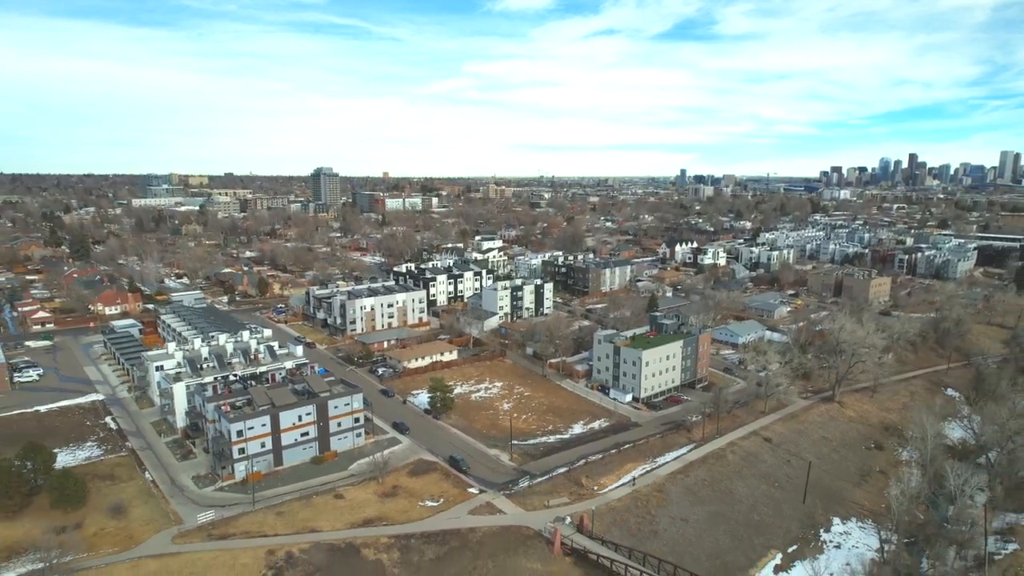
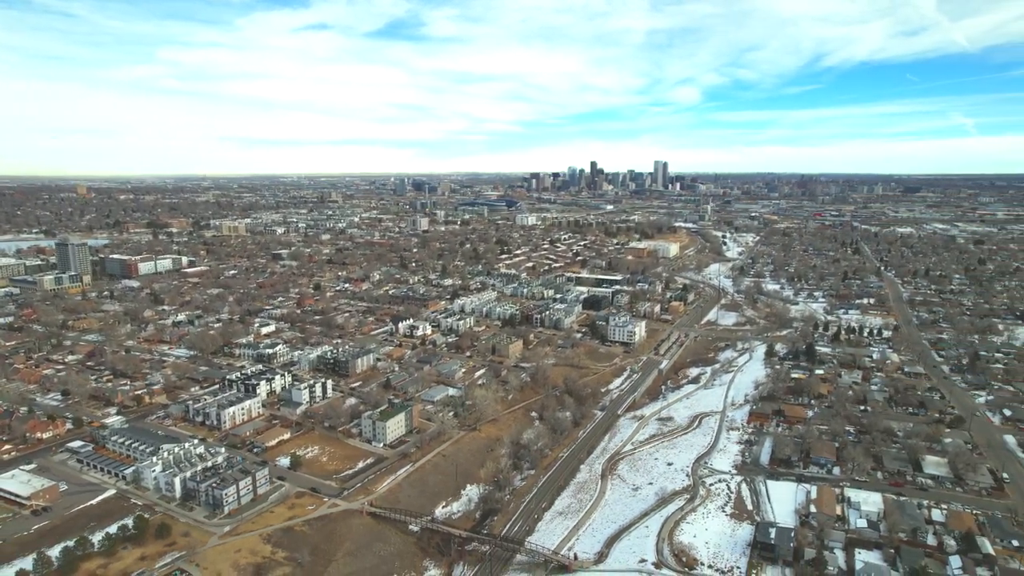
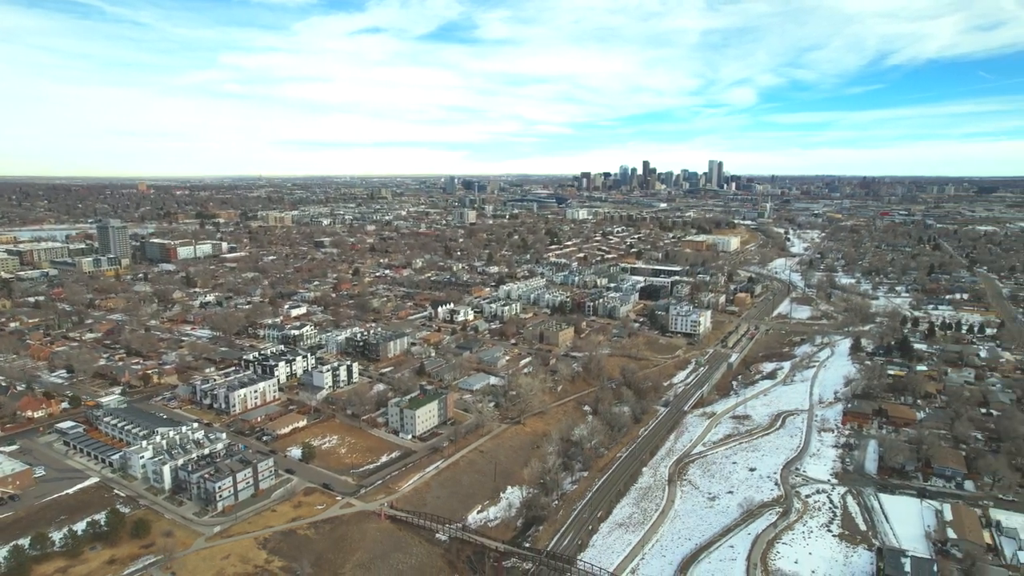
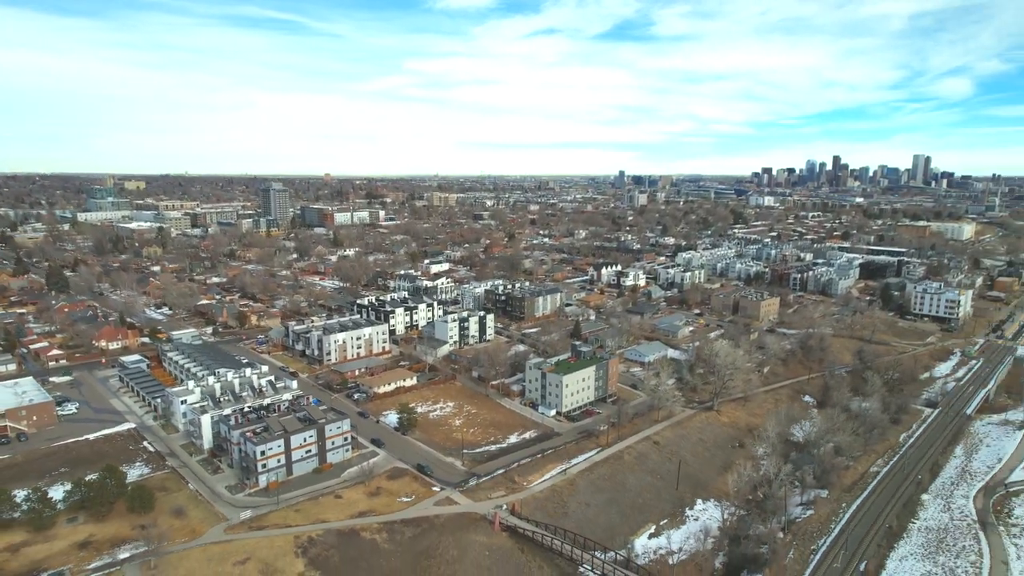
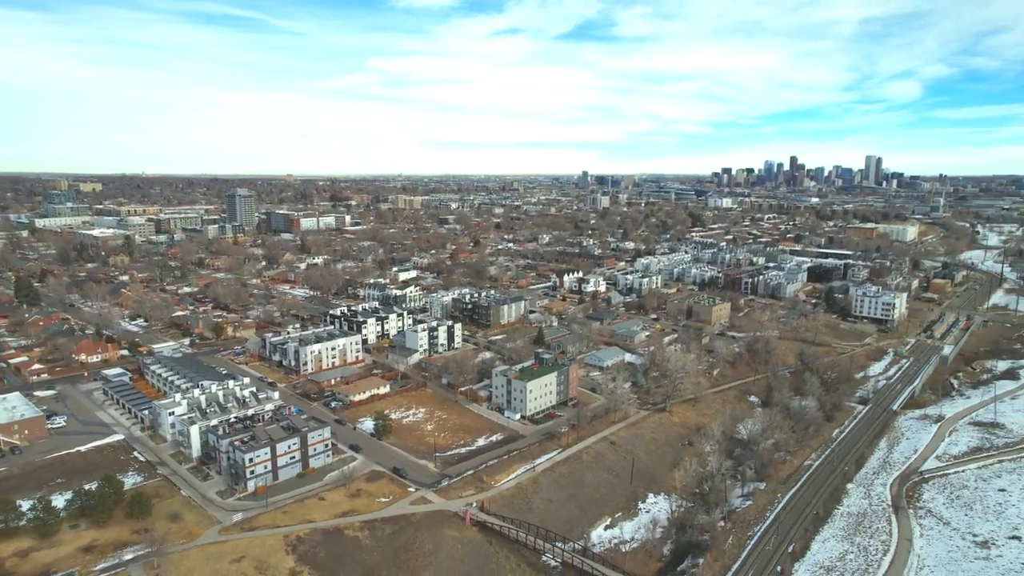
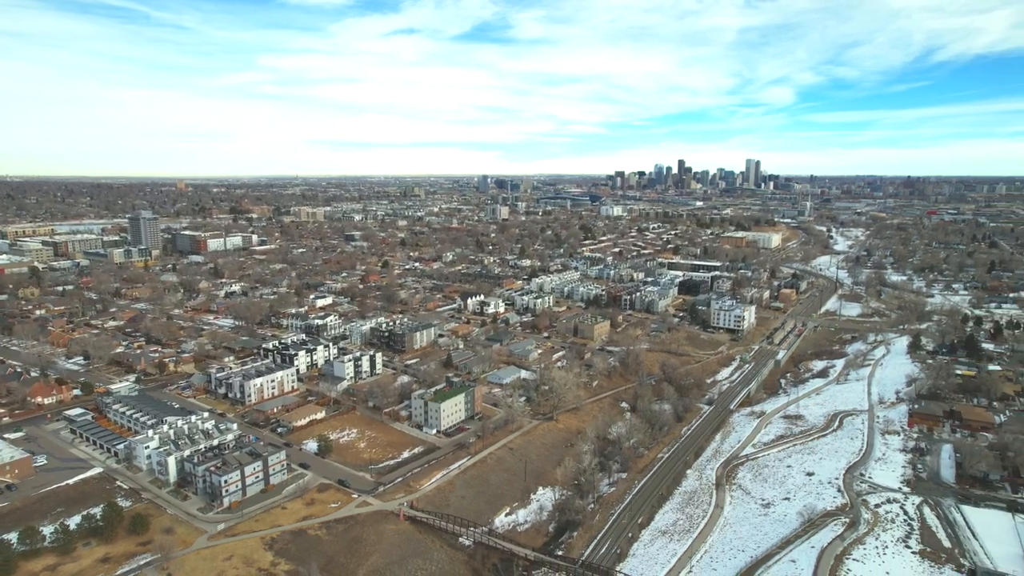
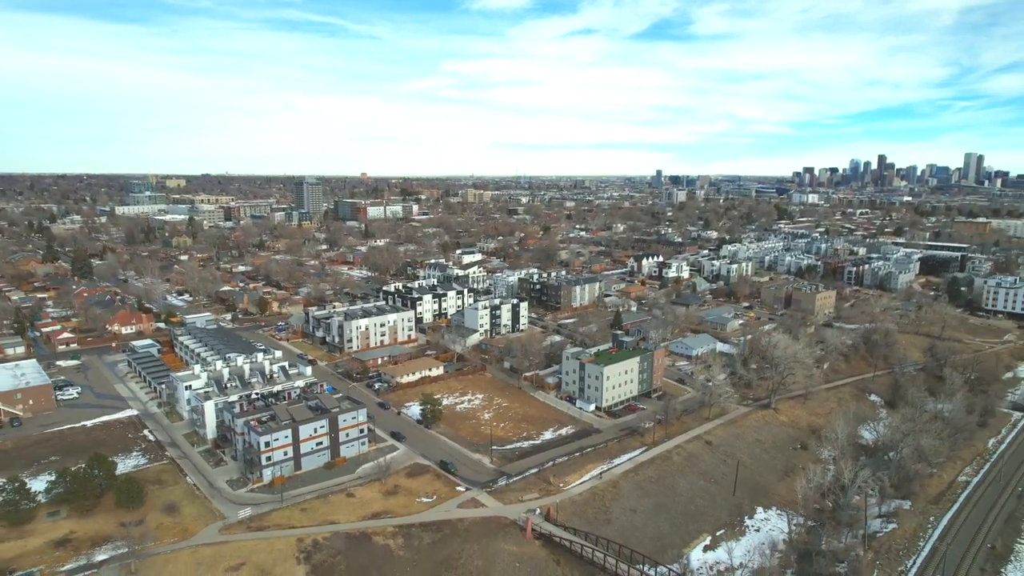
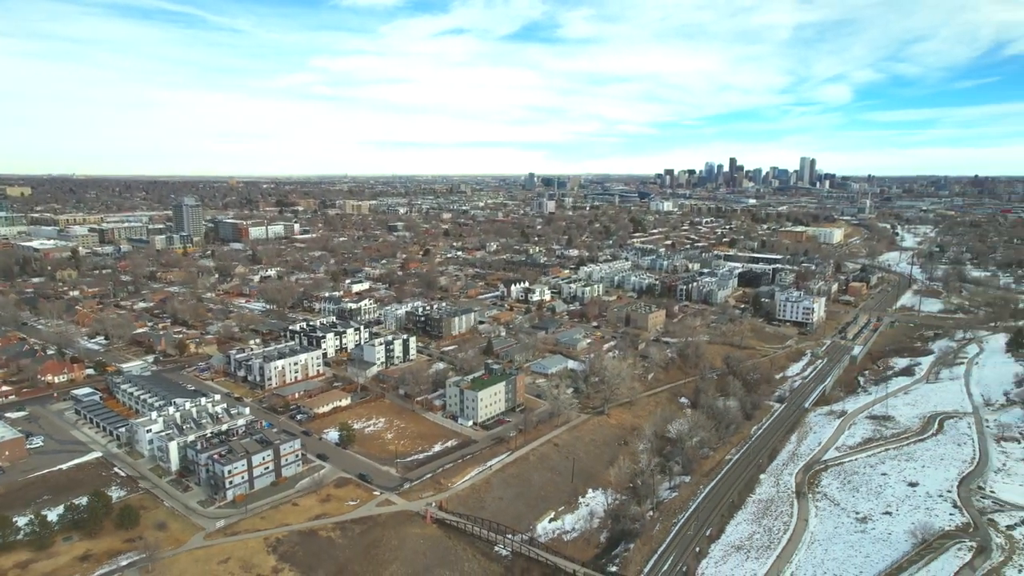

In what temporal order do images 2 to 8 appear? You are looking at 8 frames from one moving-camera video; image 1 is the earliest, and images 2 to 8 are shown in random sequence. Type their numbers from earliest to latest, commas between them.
7, 4, 5, 8, 6, 3, 2
